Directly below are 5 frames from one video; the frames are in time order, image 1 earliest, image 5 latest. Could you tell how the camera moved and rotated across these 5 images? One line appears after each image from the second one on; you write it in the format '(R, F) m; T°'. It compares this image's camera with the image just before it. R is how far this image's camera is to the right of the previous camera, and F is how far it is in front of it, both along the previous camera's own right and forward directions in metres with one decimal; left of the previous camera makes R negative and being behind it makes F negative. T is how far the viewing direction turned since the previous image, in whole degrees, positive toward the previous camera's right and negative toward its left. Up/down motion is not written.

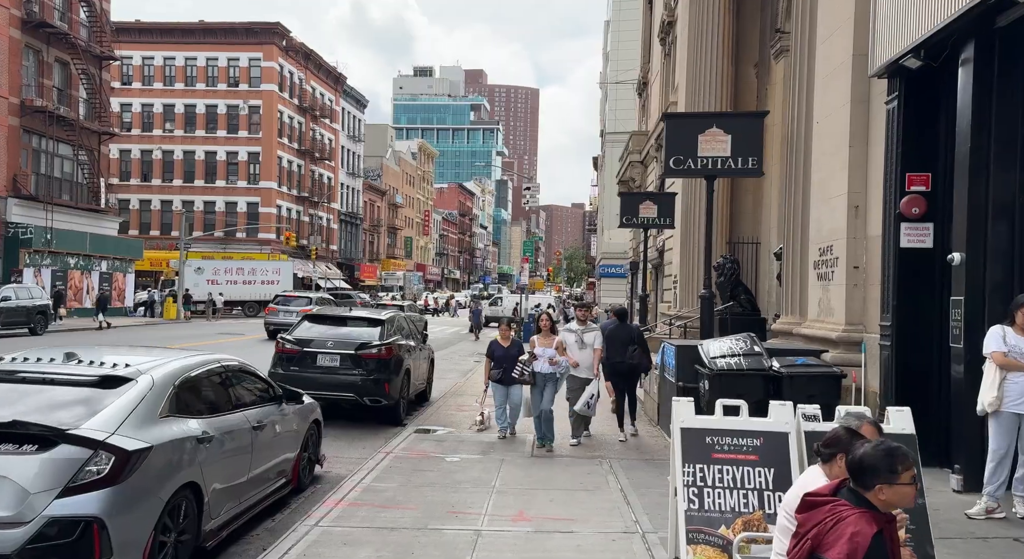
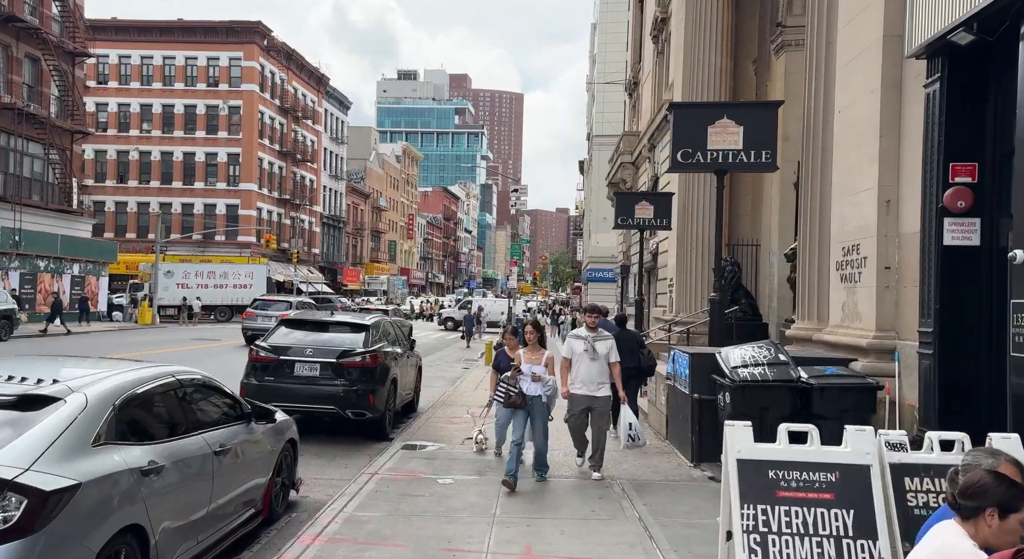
(-0.1, +0.9) m; +1°
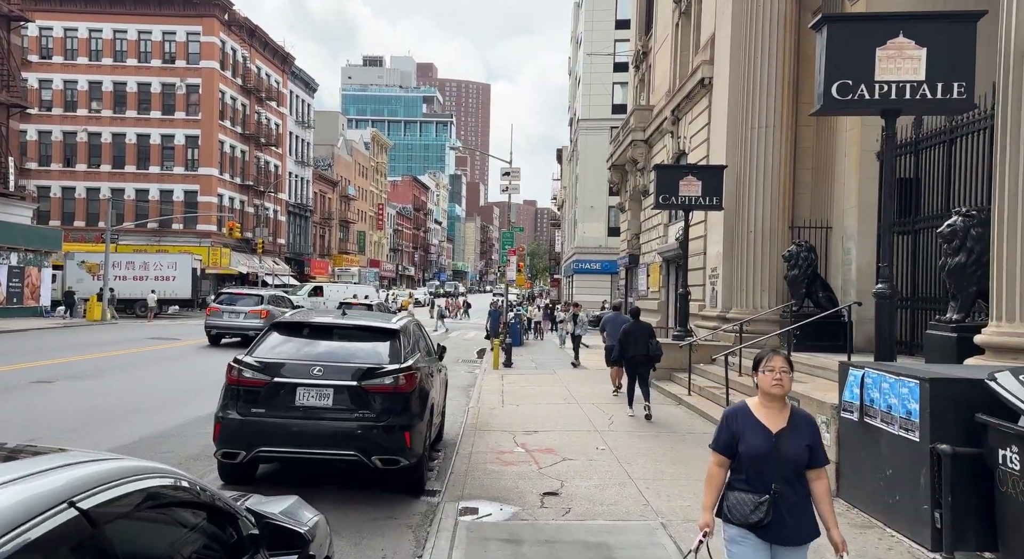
(-1.1, +3.2) m; +2°
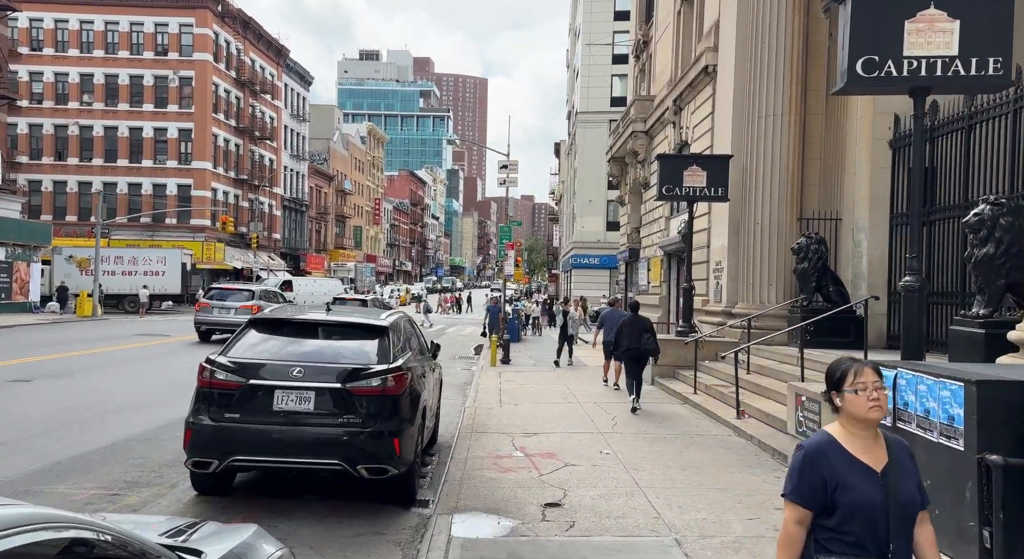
(0.0, +0.6) m; 0°
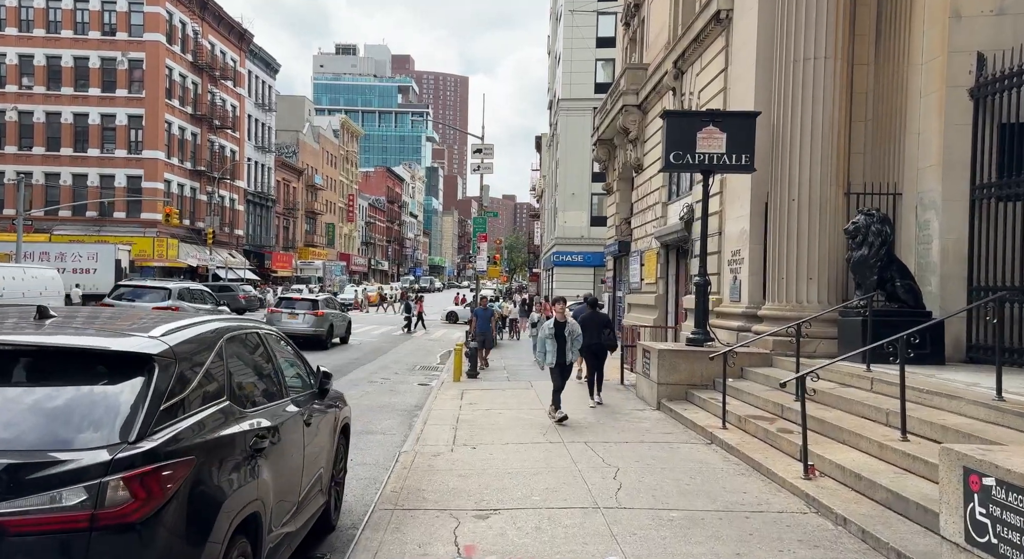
(+0.3, +3.6) m; +1°
